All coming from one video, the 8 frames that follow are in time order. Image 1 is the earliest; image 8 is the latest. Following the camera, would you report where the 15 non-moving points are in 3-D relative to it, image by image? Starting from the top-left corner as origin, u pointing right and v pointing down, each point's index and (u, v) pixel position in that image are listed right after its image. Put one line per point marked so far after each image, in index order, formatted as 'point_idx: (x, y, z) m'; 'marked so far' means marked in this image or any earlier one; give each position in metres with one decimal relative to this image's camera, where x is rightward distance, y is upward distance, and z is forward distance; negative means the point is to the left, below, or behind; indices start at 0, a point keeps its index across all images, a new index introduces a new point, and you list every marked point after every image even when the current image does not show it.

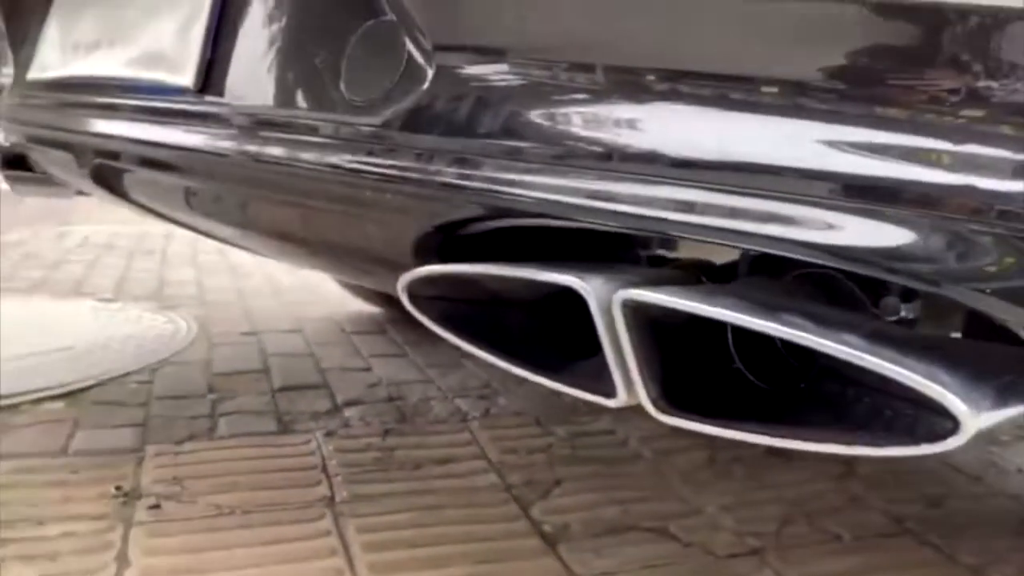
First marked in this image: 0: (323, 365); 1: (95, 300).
0: (-0.5, -0.2, +2.3) m
1: (-1.4, 0.0, +2.9) m
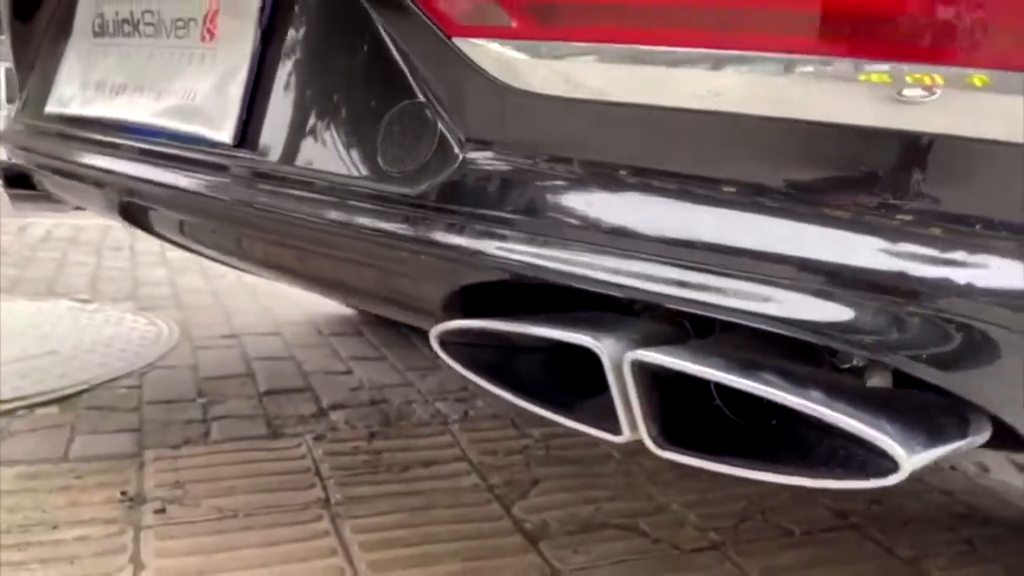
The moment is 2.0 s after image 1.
0: (-0.6, -0.2, +2.4) m
1: (-1.5, 0.0, +3.0) m
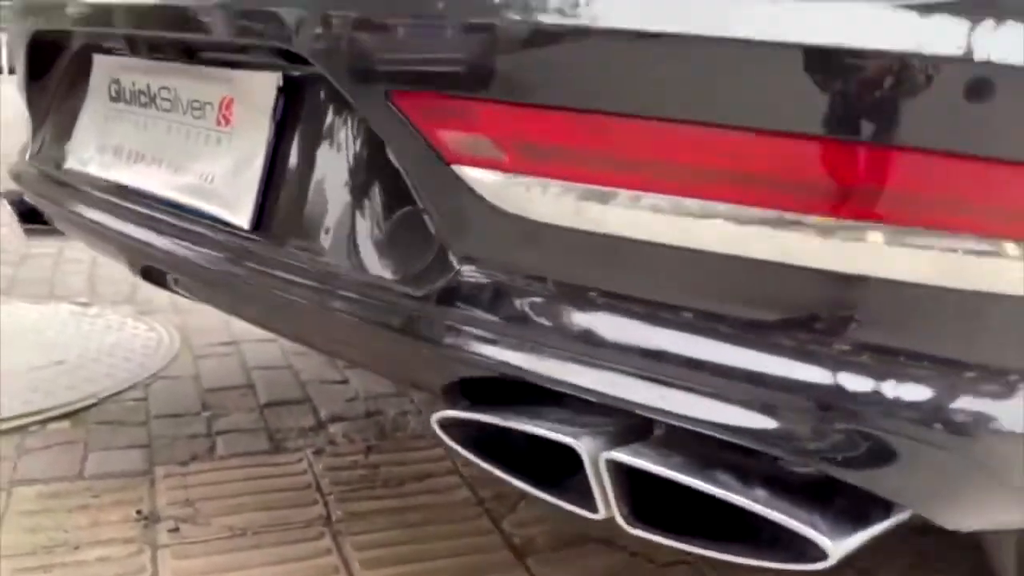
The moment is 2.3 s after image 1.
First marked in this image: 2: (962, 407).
0: (-0.6, -0.3, +2.5) m
1: (-1.6, -0.1, +3.0) m
2: (+0.5, -0.1, +0.9) m
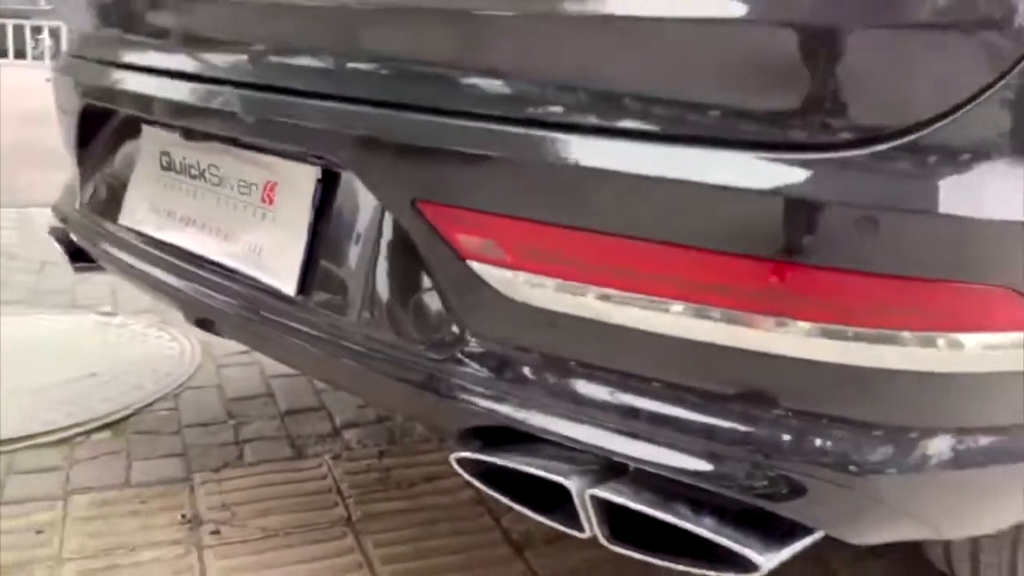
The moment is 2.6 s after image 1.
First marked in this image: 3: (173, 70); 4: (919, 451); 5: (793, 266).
0: (-0.6, -0.3, +2.7) m
1: (-1.6, -0.1, +3.3) m
2: (+0.5, -0.2, +1.1) m
3: (-0.7, +0.4, +1.7) m
4: (+0.6, -0.2, +1.1) m
5: (+0.4, 0.0, +1.1) m
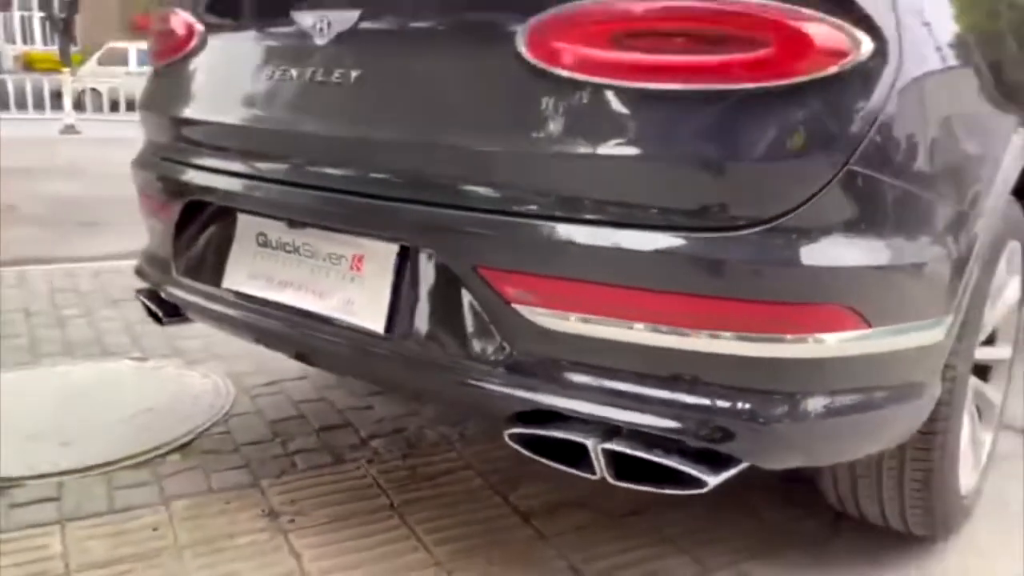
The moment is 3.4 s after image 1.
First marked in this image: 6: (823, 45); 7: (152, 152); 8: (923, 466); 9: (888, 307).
0: (-0.7, -0.5, +3.3) m
1: (-1.7, -0.3, +3.8) m
2: (+0.5, -0.3, +1.8) m
3: (-0.7, +0.3, +2.3) m
4: (+0.6, -0.3, +1.8) m
5: (+0.4, 0.0, +1.8) m
6: (+0.6, +0.5, +1.7) m
7: (-1.1, +0.4, +2.7) m
8: (+1.1, -0.5, +2.2) m
9: (+0.8, 0.0, +1.8) m
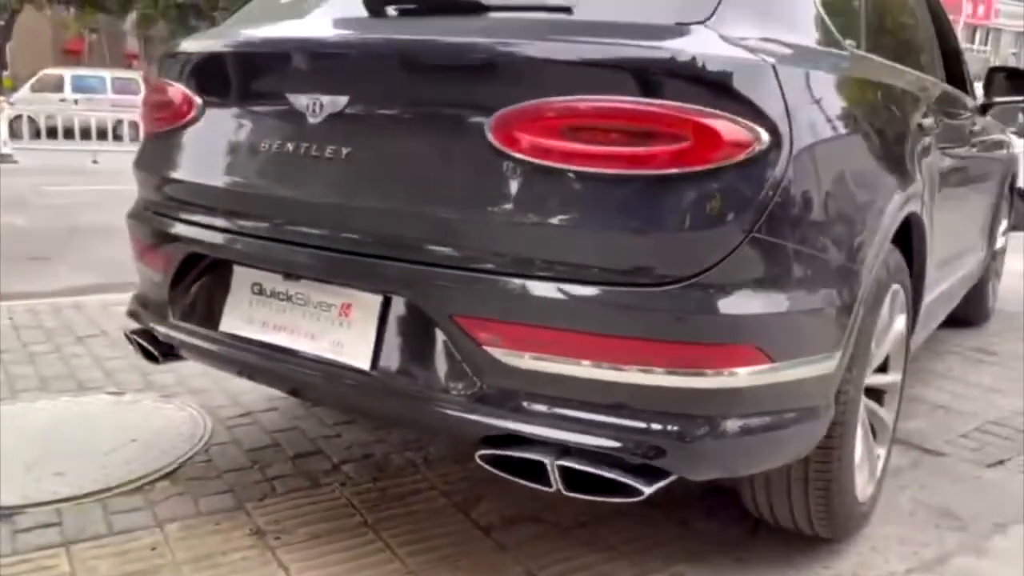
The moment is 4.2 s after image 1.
0: (-0.9, -0.6, +3.6) m
1: (-1.9, -0.5, +4.0) m
2: (+0.5, -0.4, +2.2) m
3: (-0.8, +0.2, +2.6) m
4: (+0.5, -0.4, +2.2) m
5: (+0.3, -0.1, +2.1) m
6: (+0.5, +0.4, +2.1) m
7: (-1.3, +0.3, +3.0) m
8: (+1.0, -0.6, +2.6) m
9: (+0.7, -0.2, +2.3) m
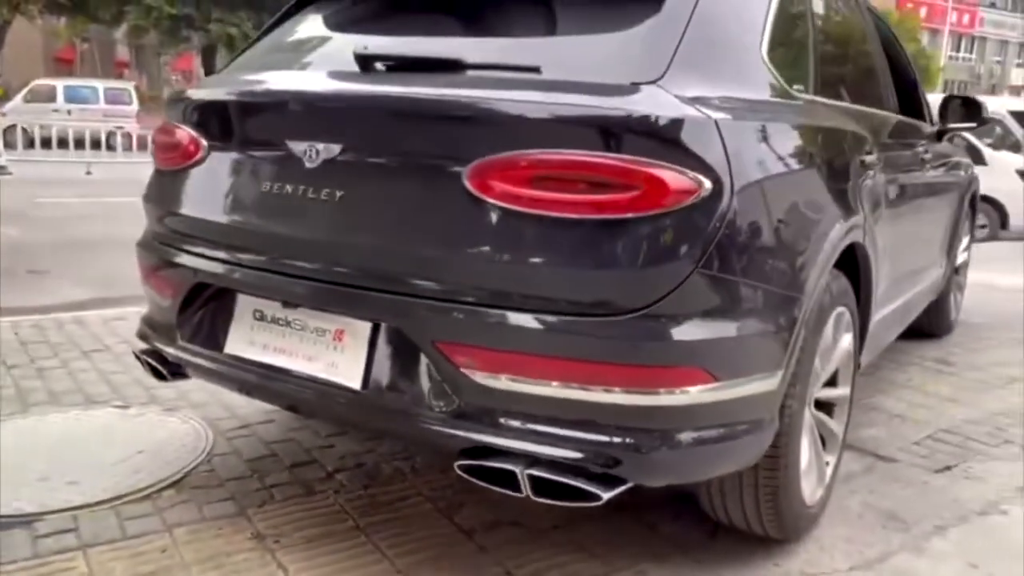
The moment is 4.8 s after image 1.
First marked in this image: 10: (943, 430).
0: (-0.9, -0.7, +3.9) m
1: (-2.0, -0.6, +4.2) m
2: (+0.4, -0.5, +2.5) m
3: (-0.9, +0.1, +2.9) m
4: (+0.5, -0.4, +2.5) m
5: (+0.3, -0.2, +2.4) m
6: (+0.5, +0.3, +2.4) m
7: (-1.4, +0.2, +3.2) m
8: (+0.9, -0.7, +2.9) m
9: (+0.7, -0.2, +2.5) m
10: (+2.3, -0.8, +4.5) m
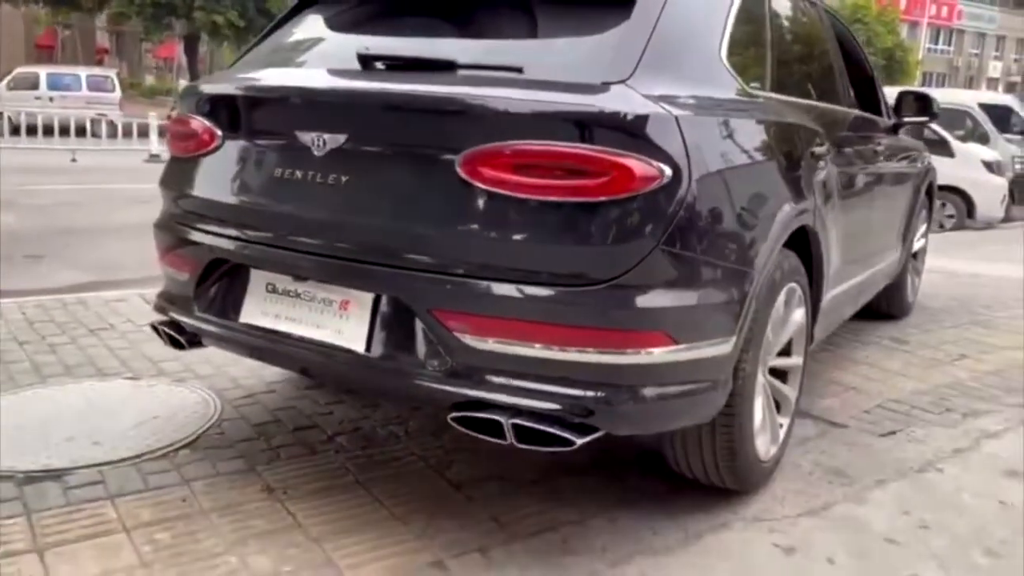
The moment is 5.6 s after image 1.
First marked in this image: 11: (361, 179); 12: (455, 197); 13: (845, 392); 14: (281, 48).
0: (-1.0, -0.6, +4.2) m
1: (-2.1, -0.5, +4.5) m
2: (+0.3, -0.4, +2.8) m
3: (-0.9, +0.2, +3.2) m
4: (+0.4, -0.4, +2.9) m
5: (+0.2, -0.1, +2.8) m
6: (+0.4, +0.4, +2.8) m
7: (-1.4, +0.3, +3.5) m
8: (+0.8, -0.6, +3.3) m
9: (+0.6, -0.1, +2.9) m
10: (+2.2, -0.6, +4.9) m
11: (-0.5, +0.4, +3.0) m
12: (-0.2, +0.3, +2.8) m
13: (+1.9, -0.6, +5.0) m
14: (-1.0, +1.0, +3.7) m
